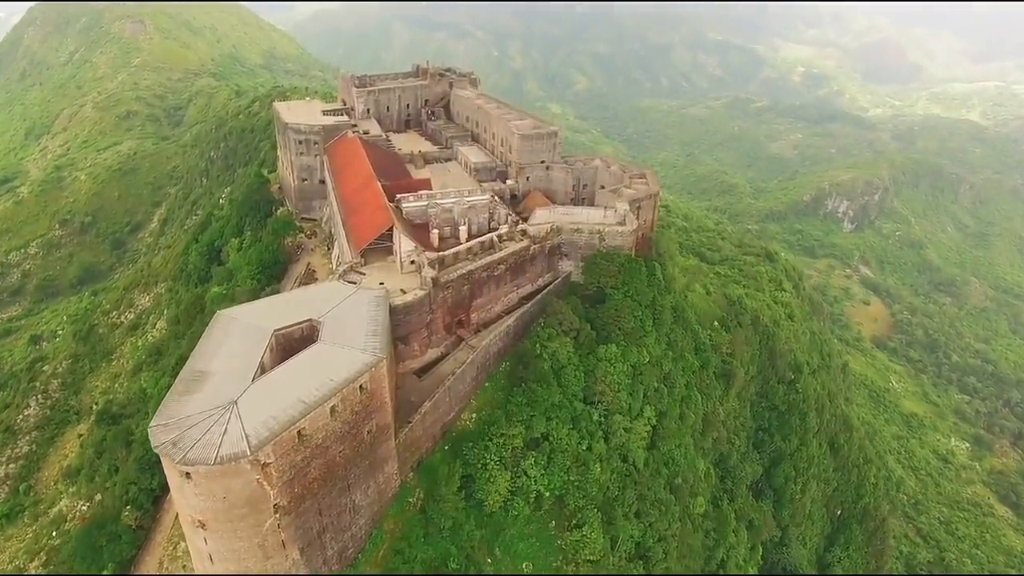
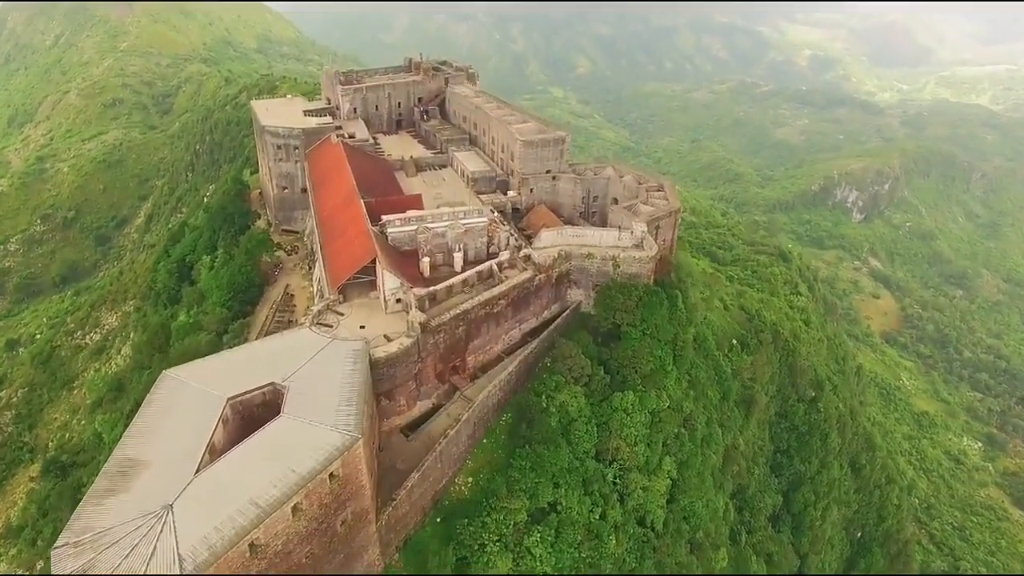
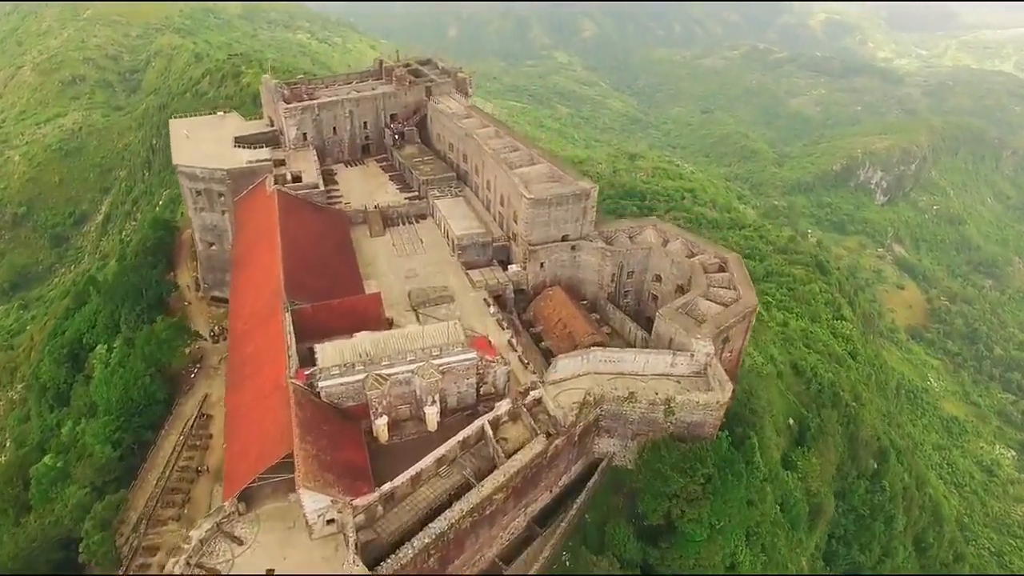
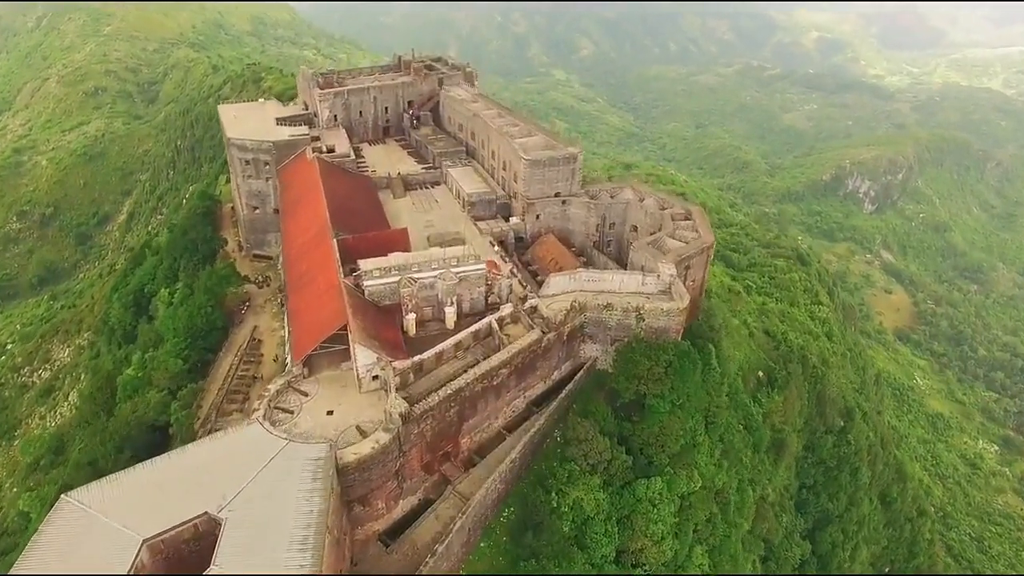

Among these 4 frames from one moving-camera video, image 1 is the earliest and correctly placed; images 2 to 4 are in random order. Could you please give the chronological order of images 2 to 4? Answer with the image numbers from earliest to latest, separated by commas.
2, 4, 3
